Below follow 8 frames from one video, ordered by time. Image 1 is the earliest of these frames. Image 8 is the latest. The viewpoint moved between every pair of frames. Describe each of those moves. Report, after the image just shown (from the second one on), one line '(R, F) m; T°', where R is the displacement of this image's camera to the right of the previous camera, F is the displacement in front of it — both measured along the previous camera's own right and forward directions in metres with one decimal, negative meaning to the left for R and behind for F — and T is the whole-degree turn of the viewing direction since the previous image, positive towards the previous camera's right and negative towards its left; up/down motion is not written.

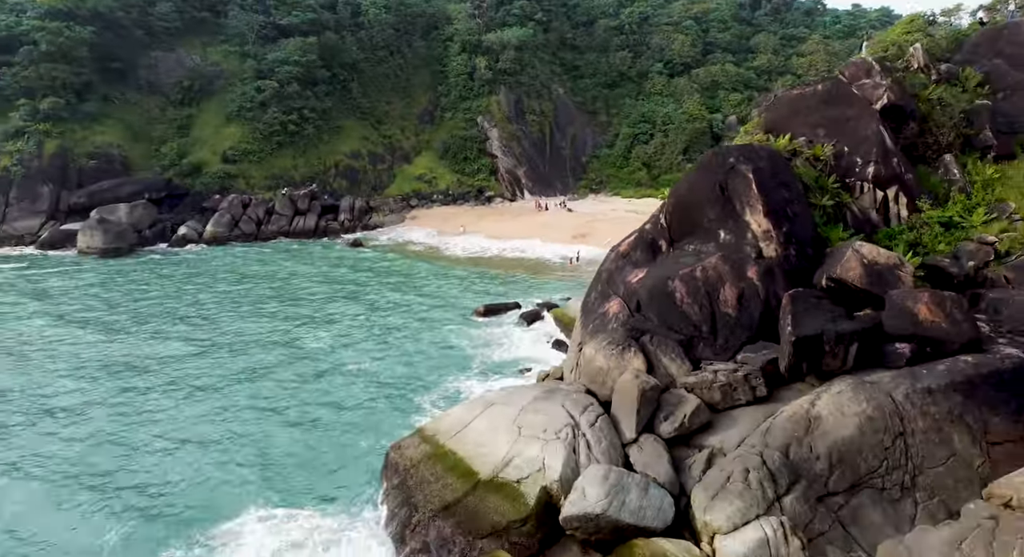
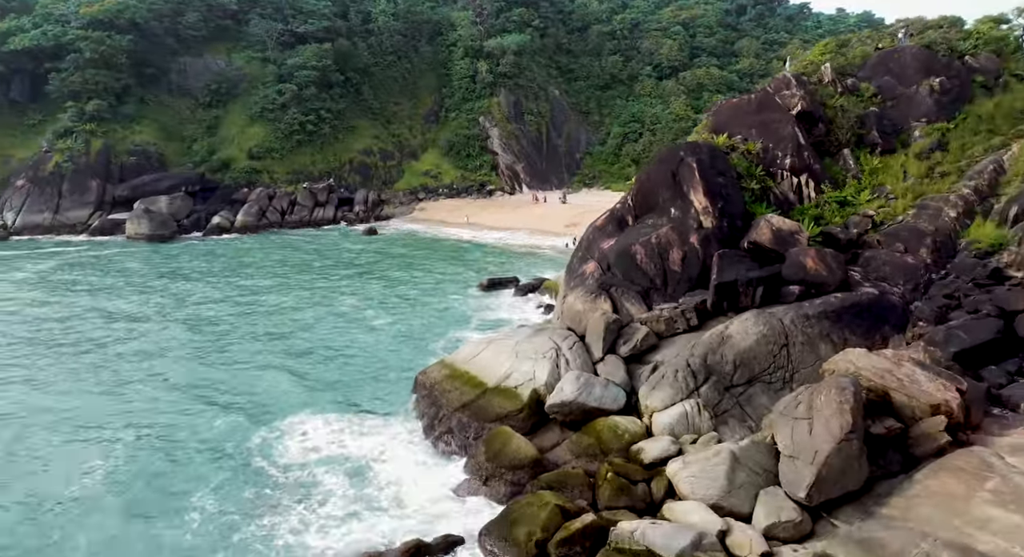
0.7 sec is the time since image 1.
(0.0, -5.4) m; 0°
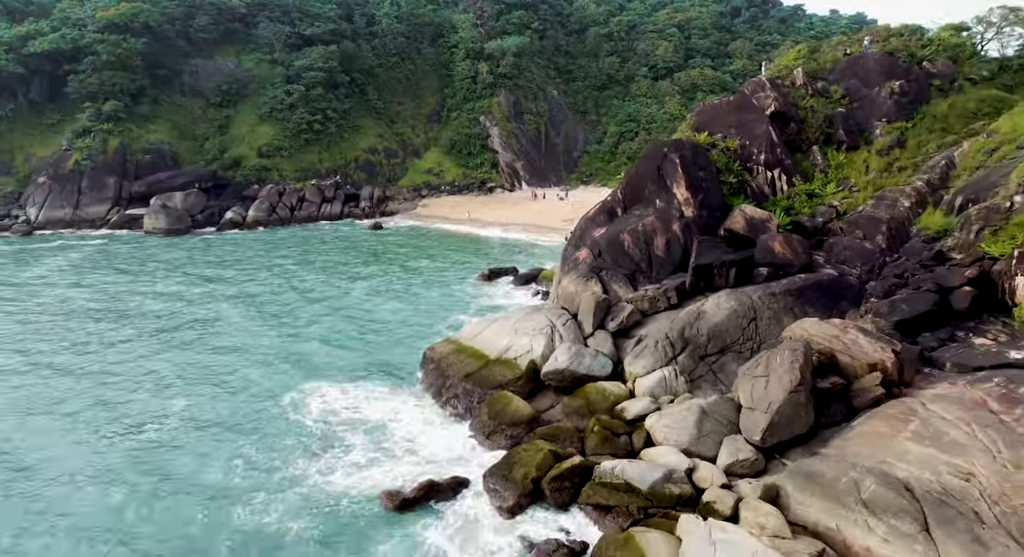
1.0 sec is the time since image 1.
(0.0, -2.4) m; 0°
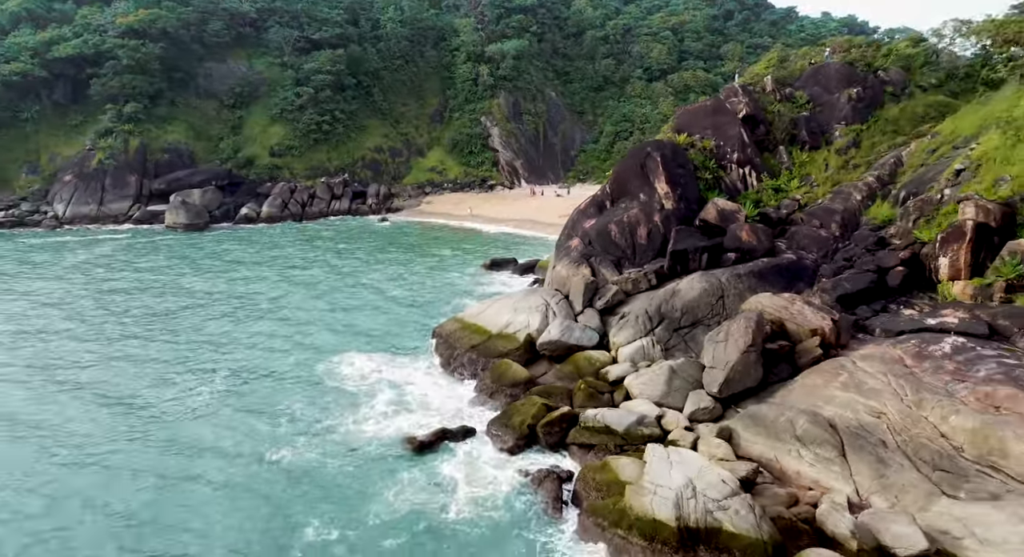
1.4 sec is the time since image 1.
(0.0, -3.1) m; 0°
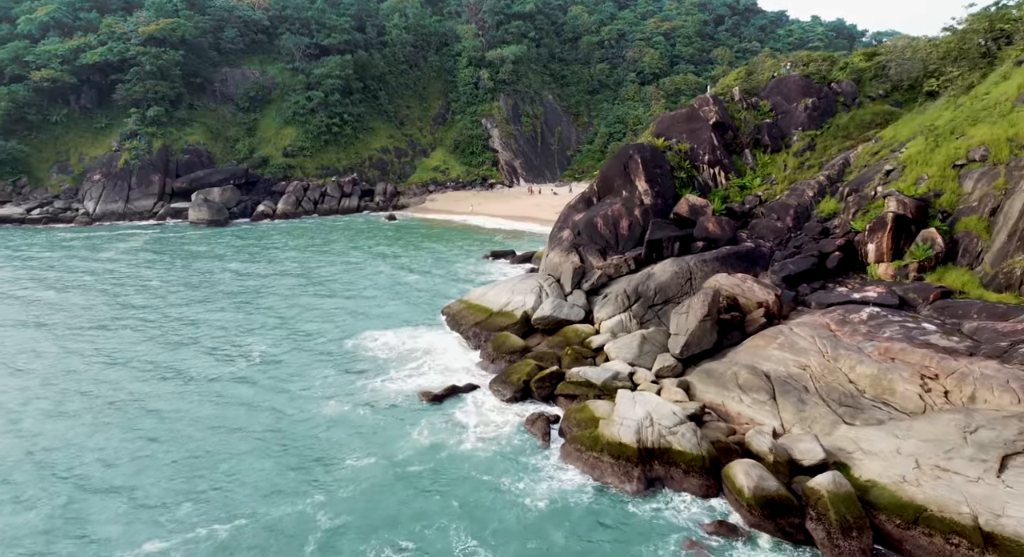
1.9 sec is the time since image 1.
(0.0, -4.0) m; 0°
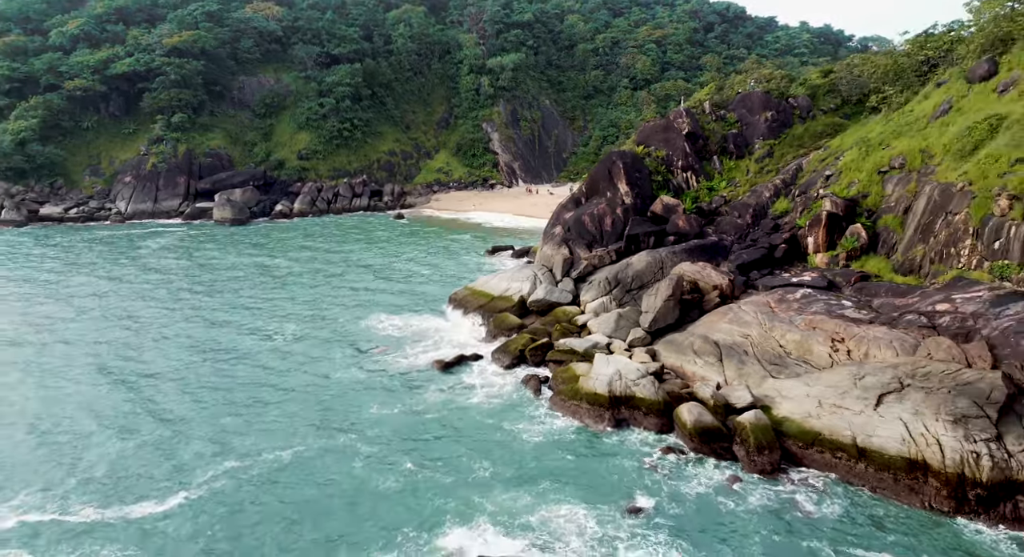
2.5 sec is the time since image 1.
(+0.1, -4.9) m; 0°
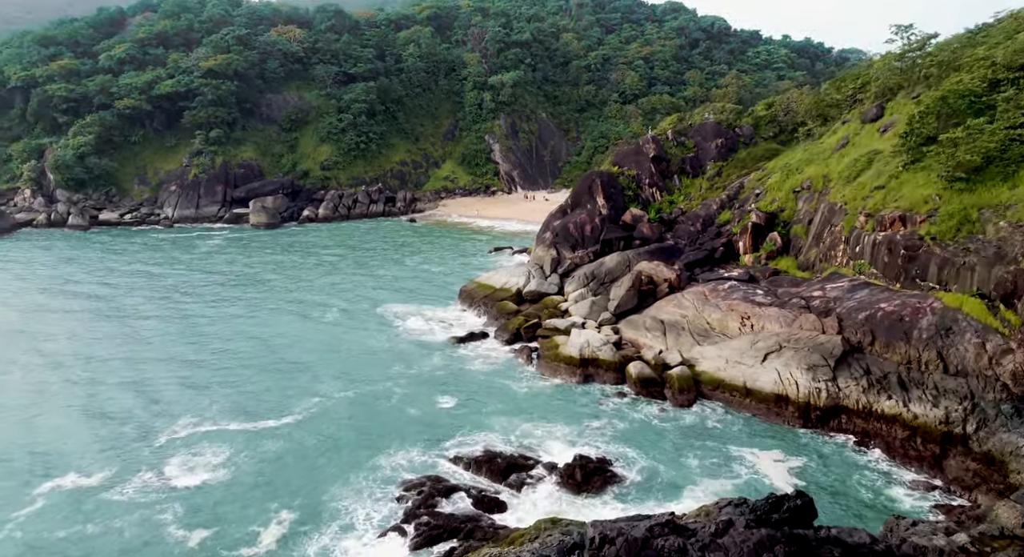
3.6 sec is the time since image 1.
(+0.1, -8.7) m; 0°
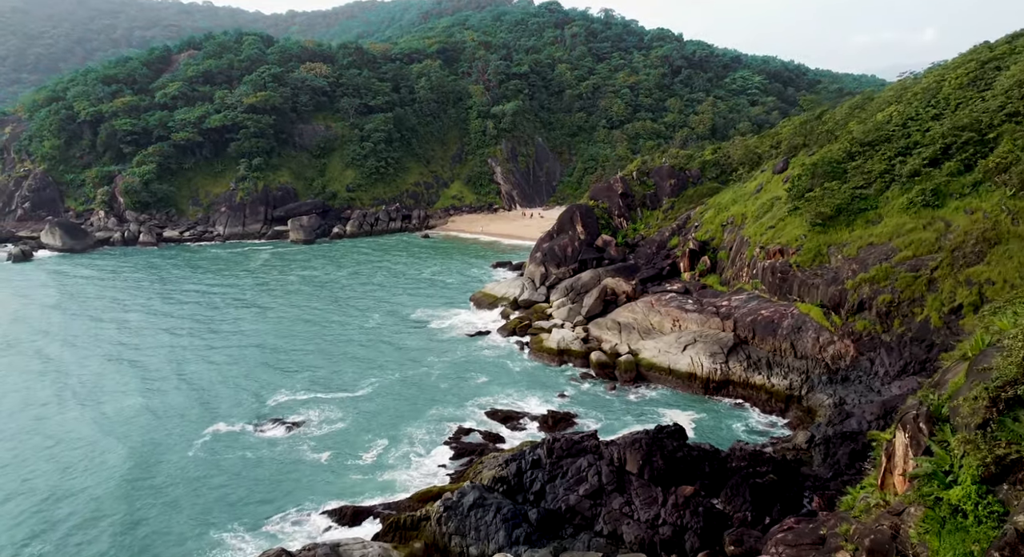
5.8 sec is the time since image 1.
(+0.3, -12.6) m; 0°
